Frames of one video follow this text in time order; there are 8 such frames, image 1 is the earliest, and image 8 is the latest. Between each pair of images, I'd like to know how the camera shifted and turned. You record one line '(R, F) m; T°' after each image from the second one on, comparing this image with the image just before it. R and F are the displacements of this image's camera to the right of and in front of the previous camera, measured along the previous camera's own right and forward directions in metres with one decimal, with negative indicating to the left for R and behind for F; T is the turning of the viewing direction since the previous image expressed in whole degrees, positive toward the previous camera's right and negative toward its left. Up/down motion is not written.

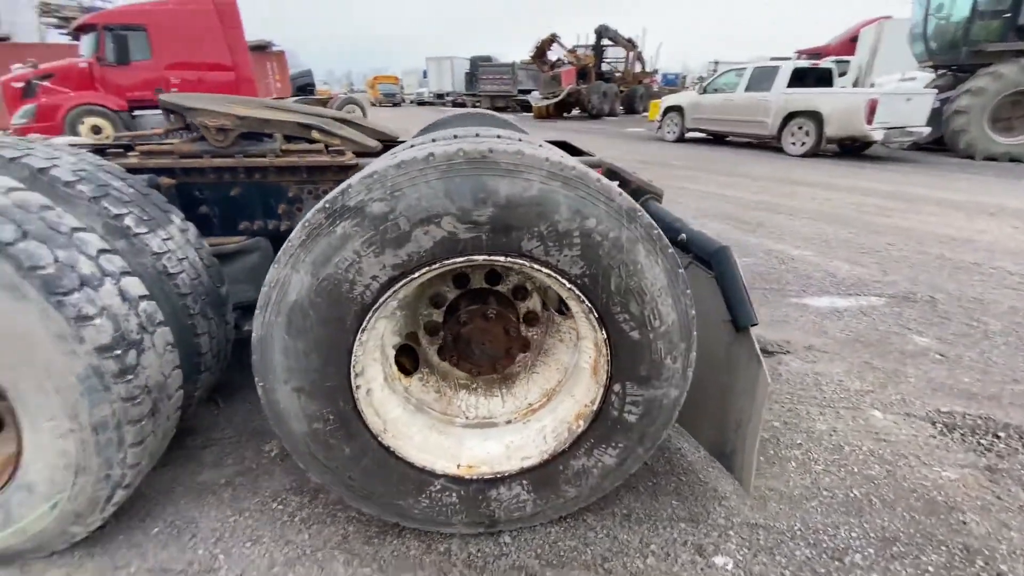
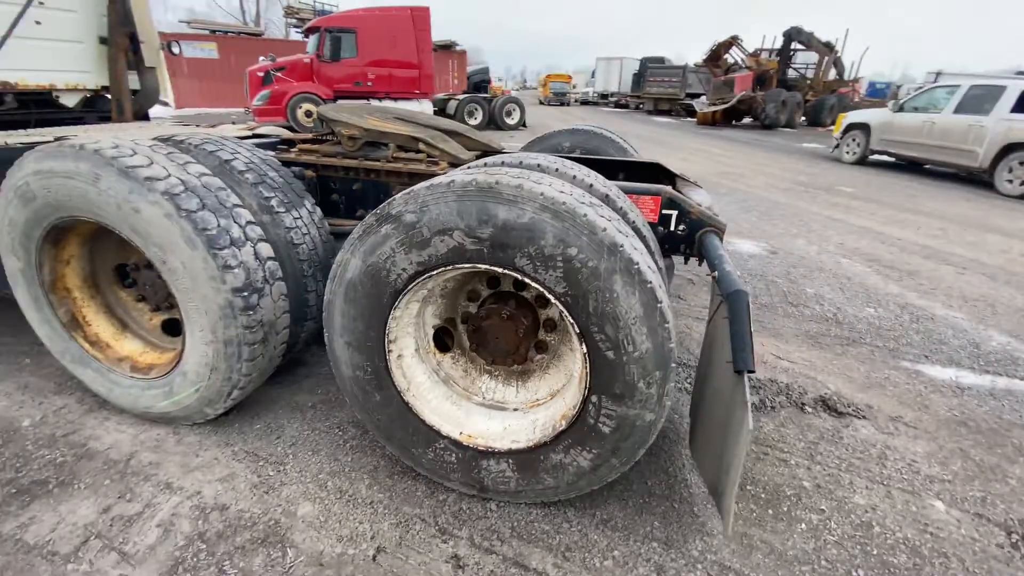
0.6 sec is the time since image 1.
(+0.4, -0.2) m; -17°
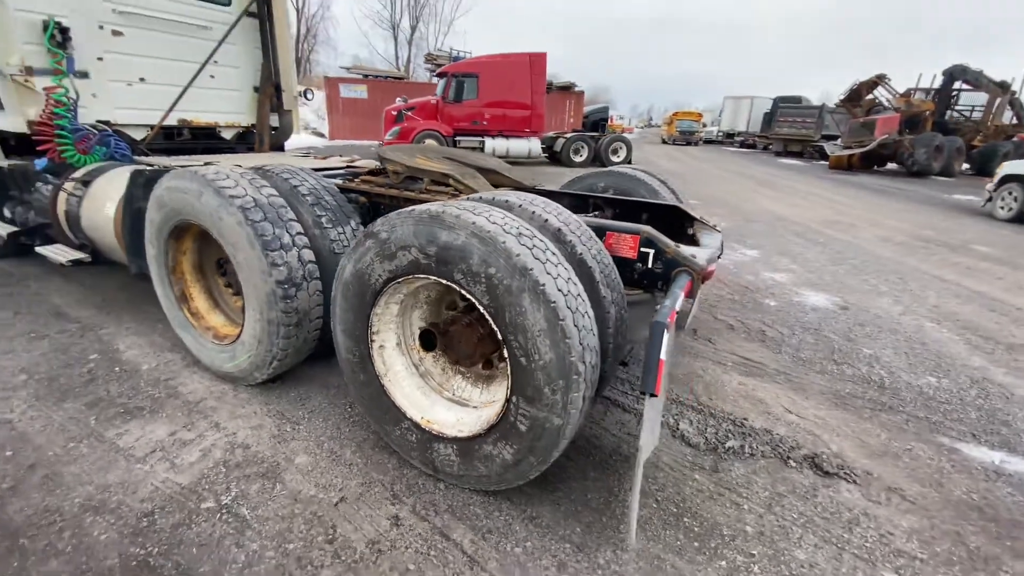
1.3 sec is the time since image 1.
(+0.6, -0.2) m; -13°
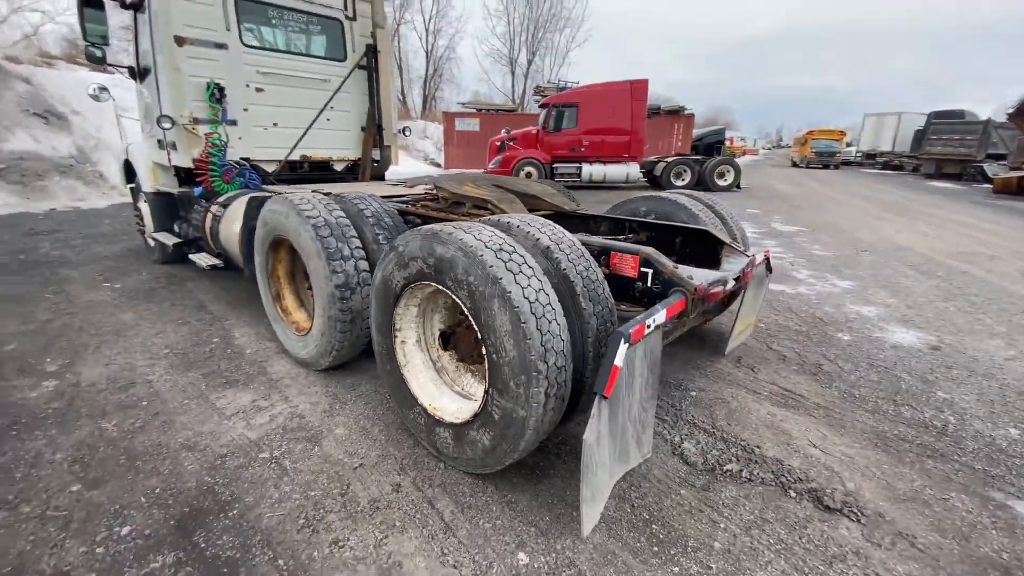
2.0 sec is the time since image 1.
(+0.5, -0.2) m; -13°
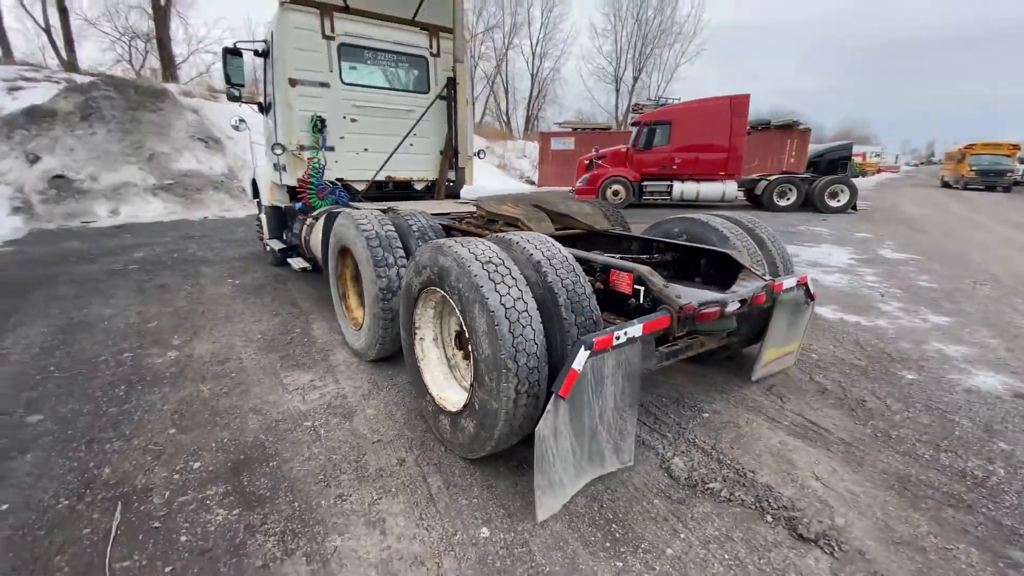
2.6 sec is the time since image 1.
(+0.5, -0.2) m; -12°
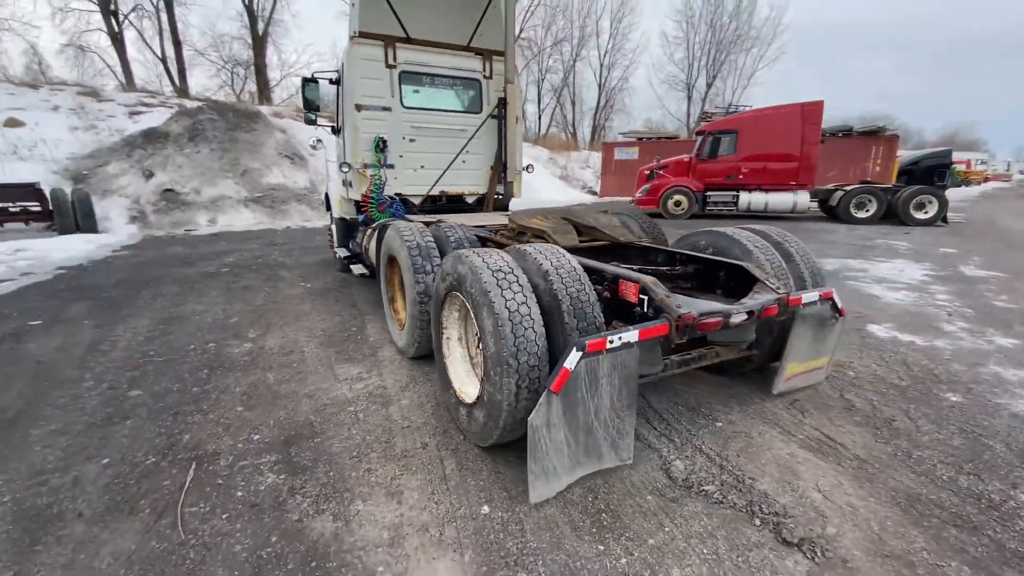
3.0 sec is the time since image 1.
(+0.3, -0.2) m; -8°
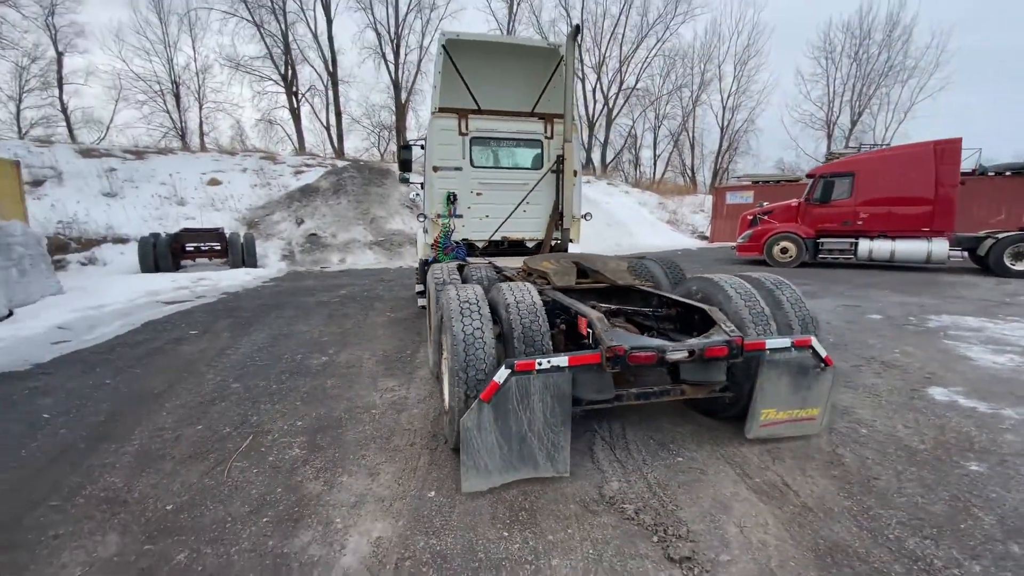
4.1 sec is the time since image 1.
(+0.9, -0.4) m; -14°
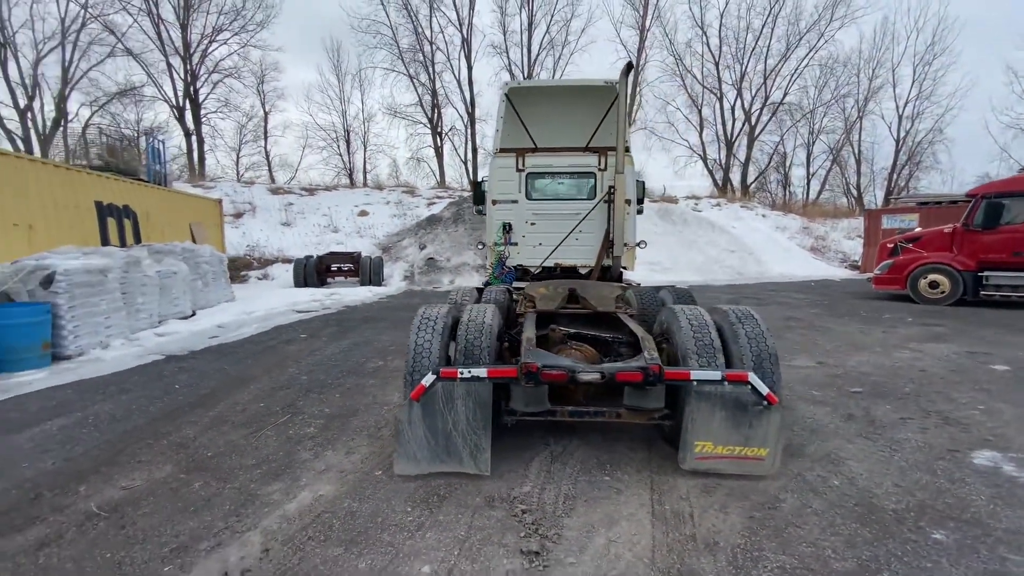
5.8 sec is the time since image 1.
(+1.3, -0.3) m; -17°
